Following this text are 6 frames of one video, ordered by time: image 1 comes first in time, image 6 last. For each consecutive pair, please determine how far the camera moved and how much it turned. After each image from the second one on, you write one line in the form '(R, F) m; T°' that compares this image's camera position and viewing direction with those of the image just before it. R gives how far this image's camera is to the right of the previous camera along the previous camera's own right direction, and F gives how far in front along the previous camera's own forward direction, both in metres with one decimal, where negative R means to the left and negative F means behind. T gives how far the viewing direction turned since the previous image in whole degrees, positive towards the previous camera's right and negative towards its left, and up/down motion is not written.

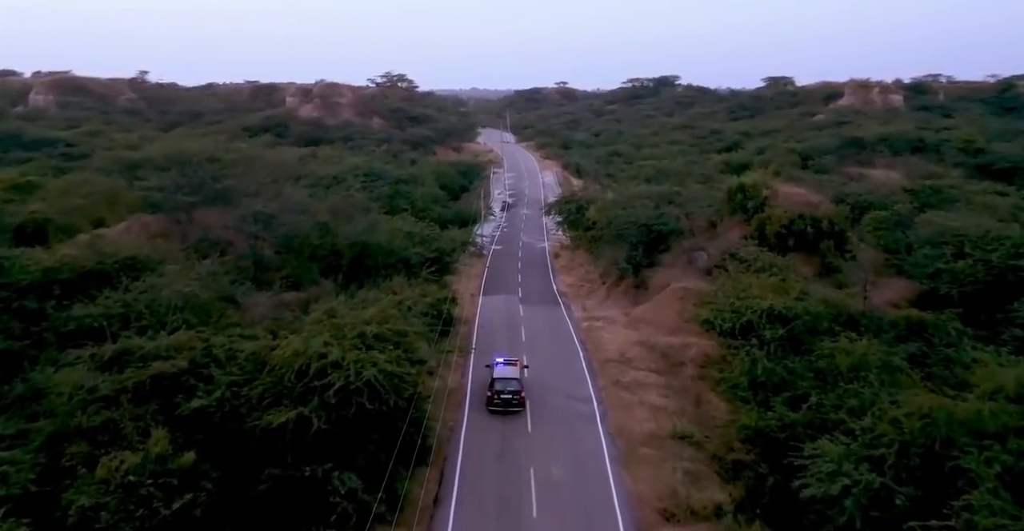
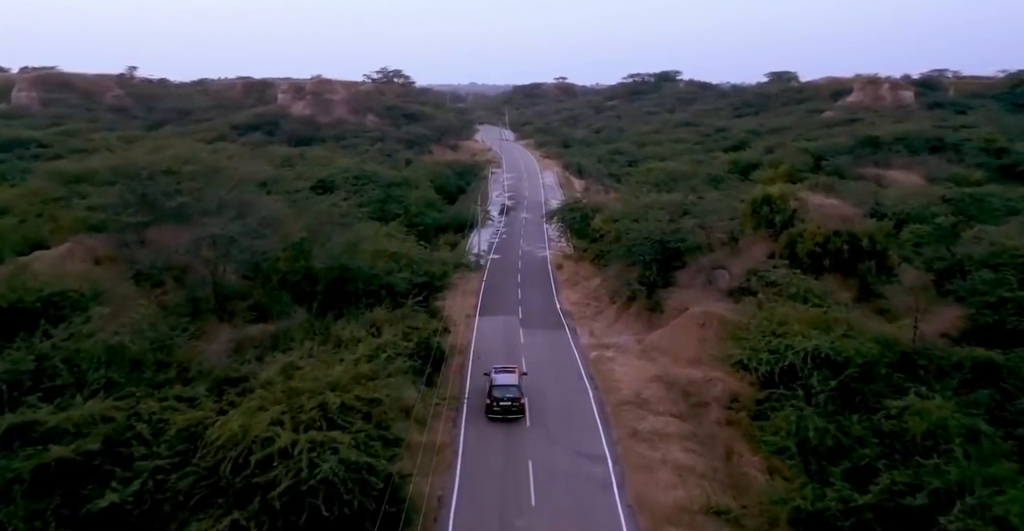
(0.0, +4.0) m; 0°
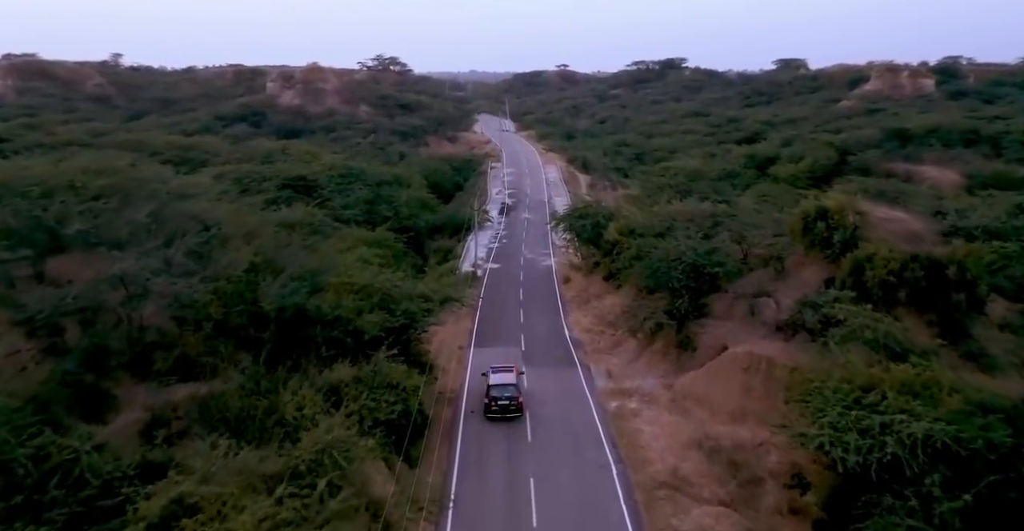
(0.0, +5.9) m; 0°
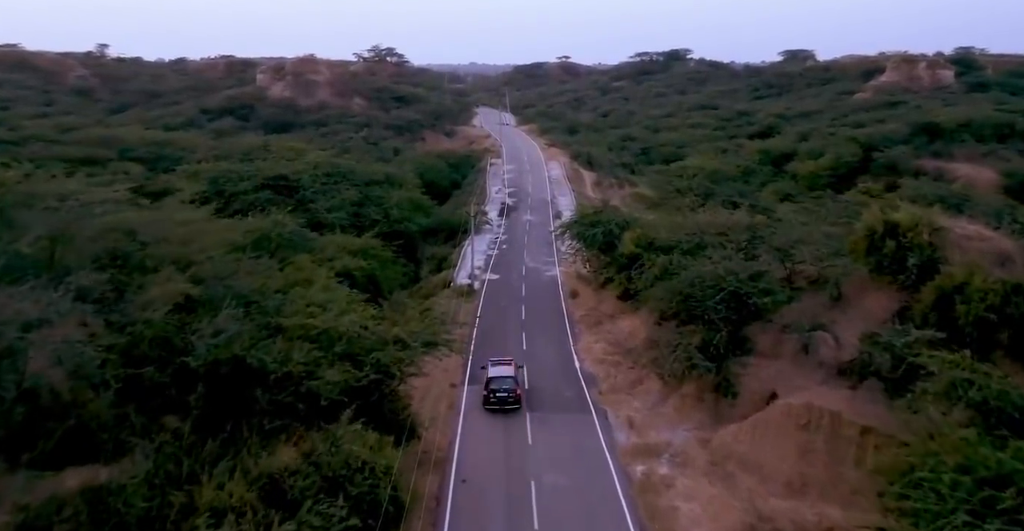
(0.0, +5.1) m; 0°
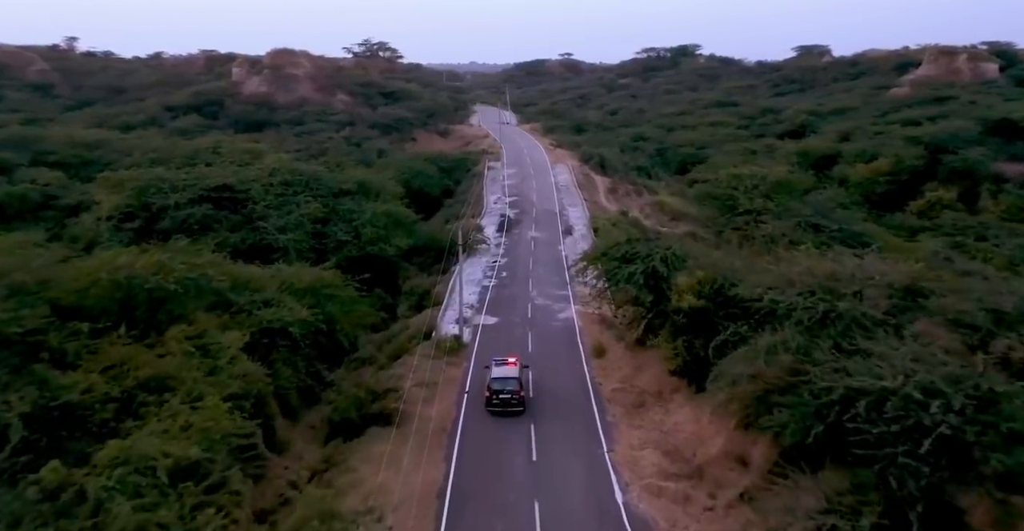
(-0.1, +11.1) m; 0°
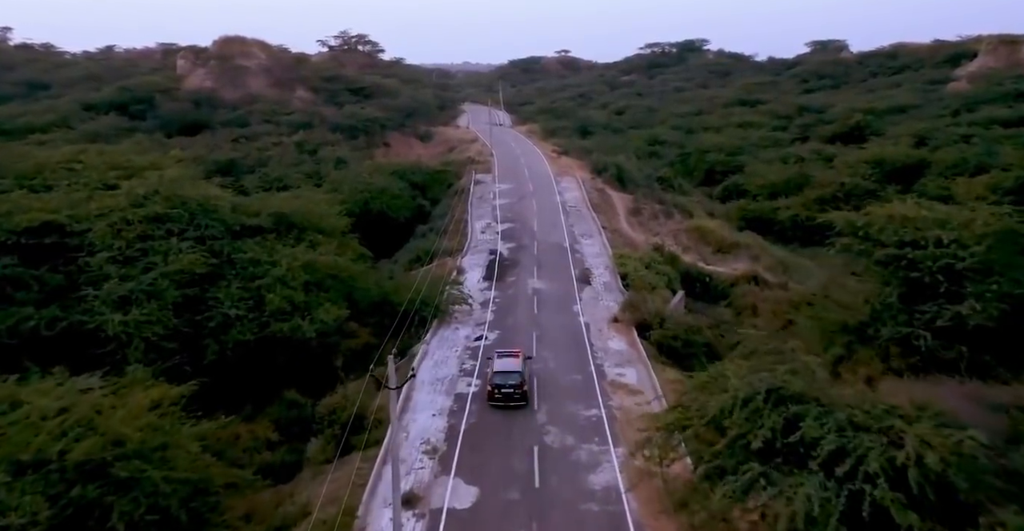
(+0.1, +16.4) m; 0°
